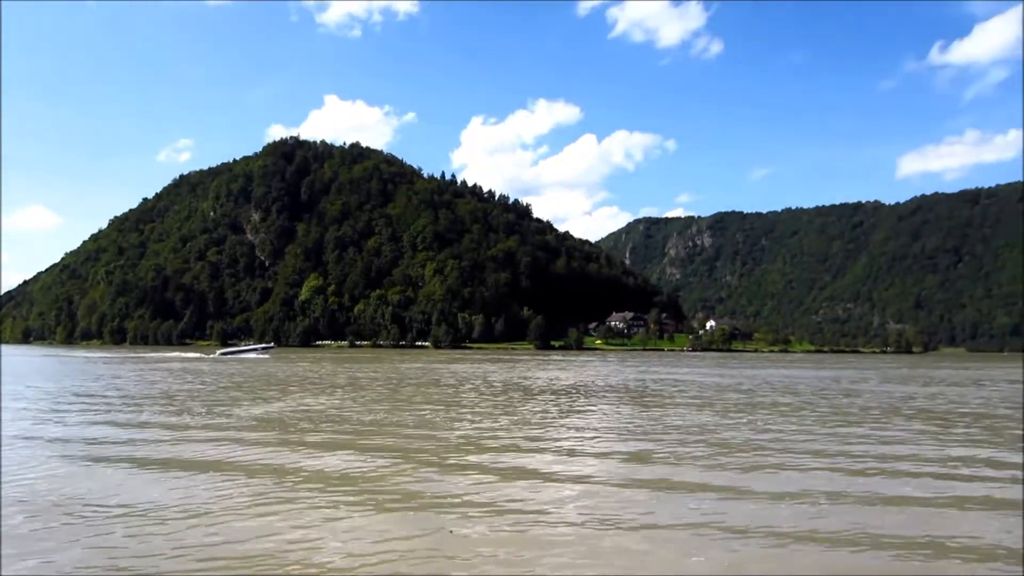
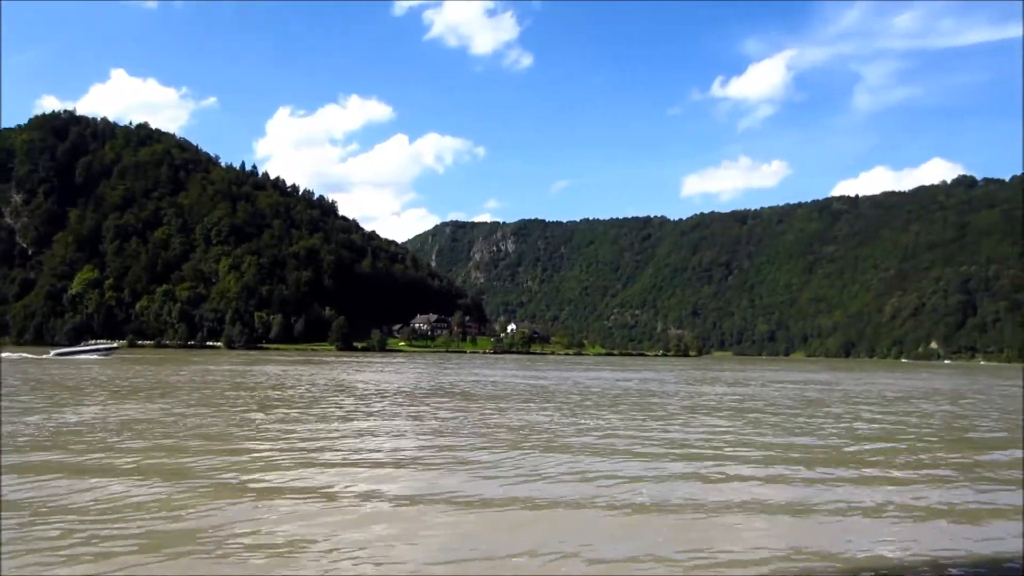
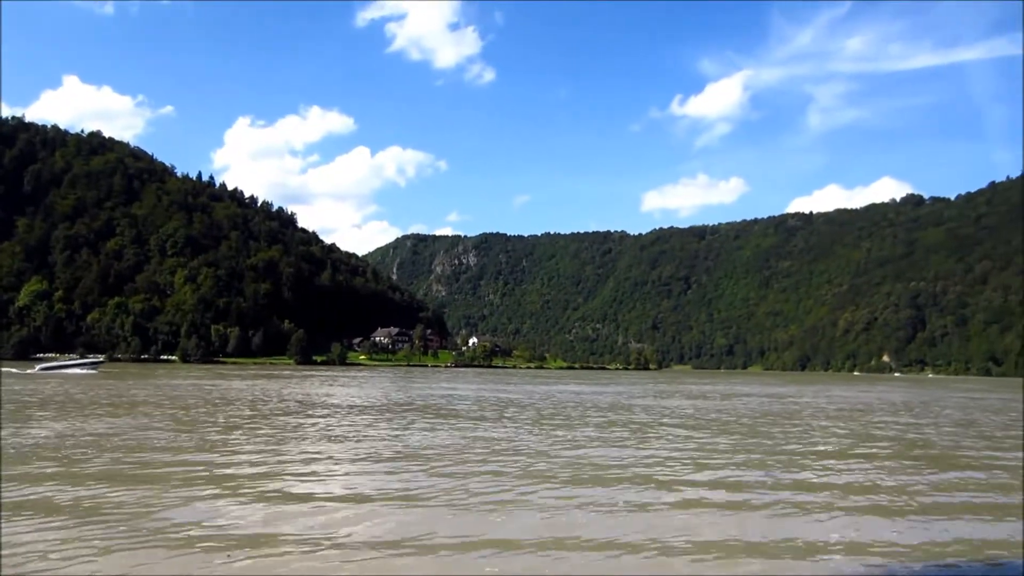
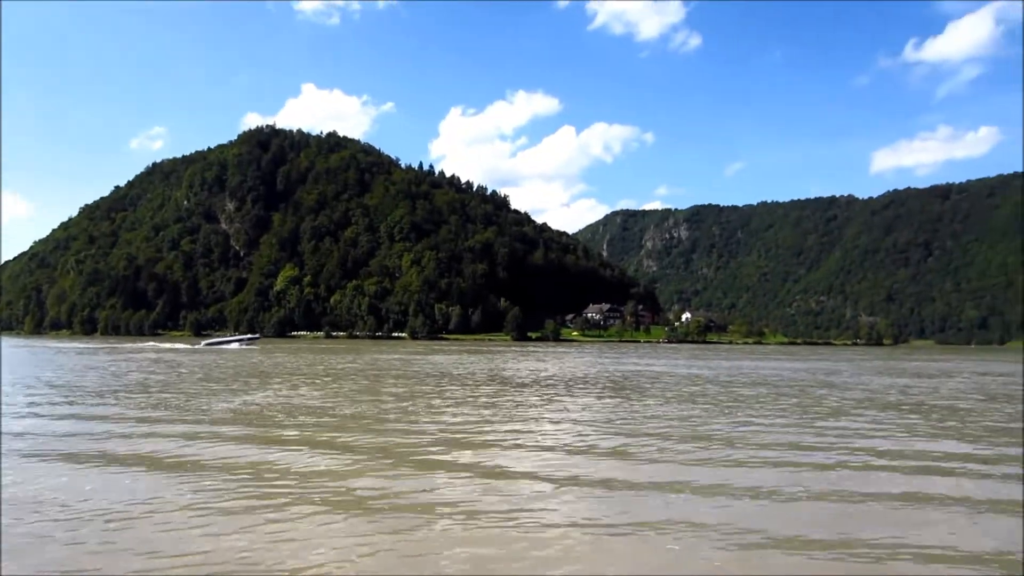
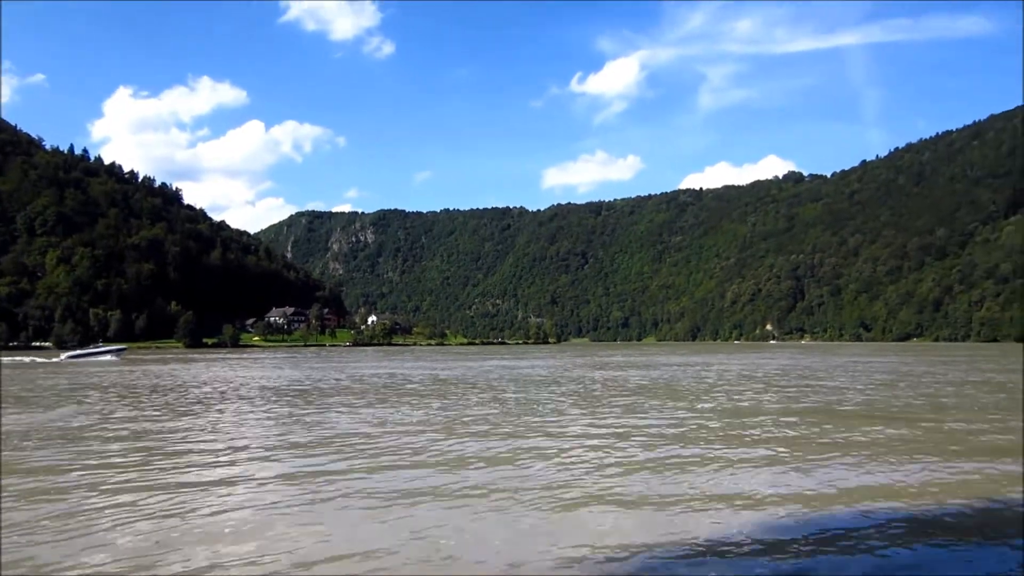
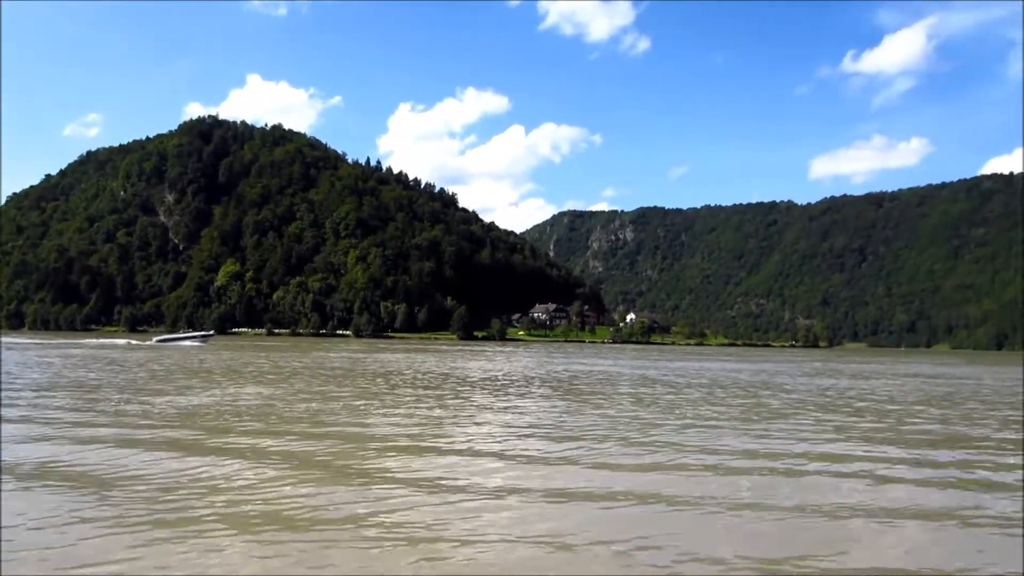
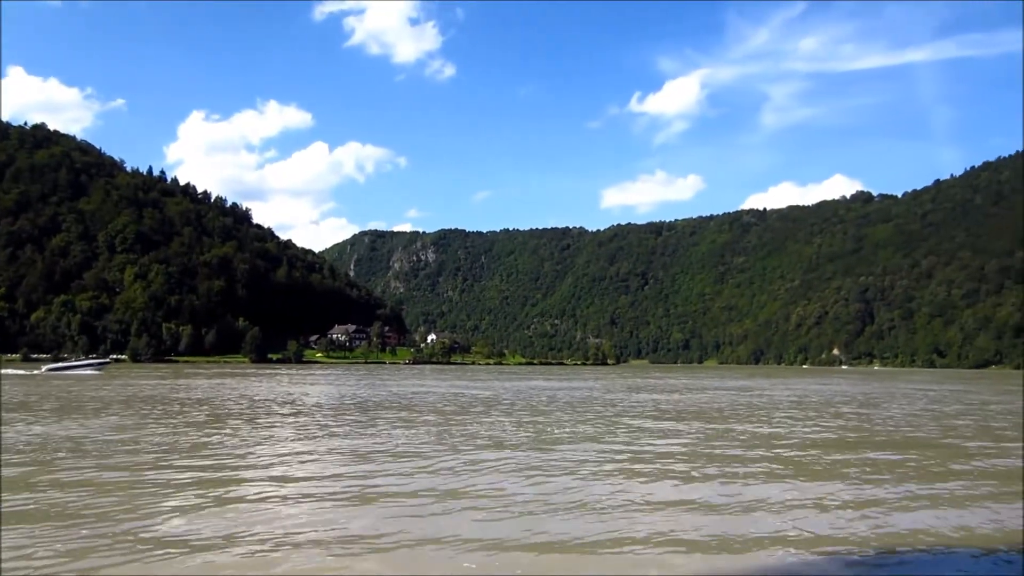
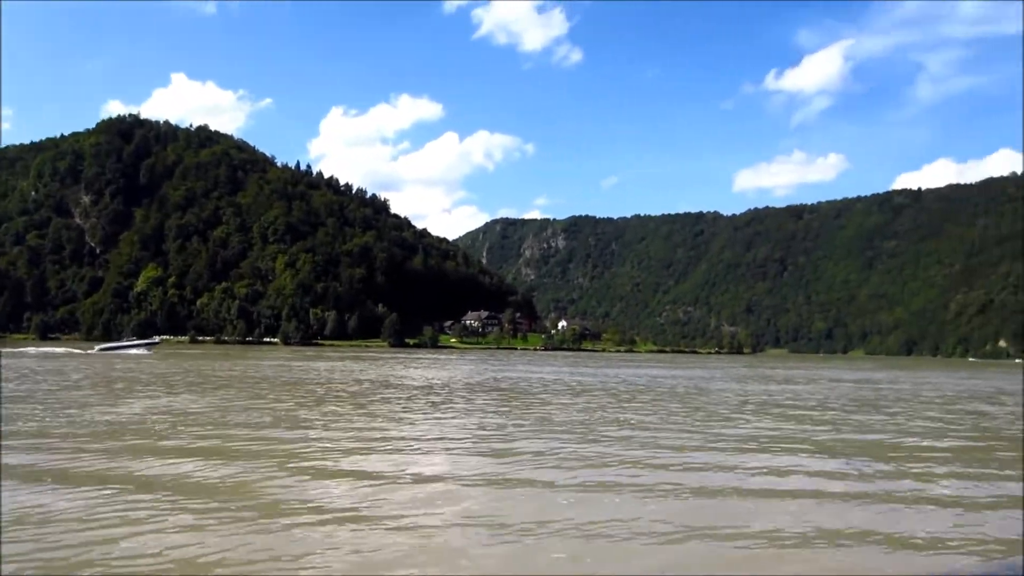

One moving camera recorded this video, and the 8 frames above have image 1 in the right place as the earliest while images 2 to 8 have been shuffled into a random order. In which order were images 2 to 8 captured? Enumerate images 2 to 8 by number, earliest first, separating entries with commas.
4, 6, 8, 2, 3, 7, 5
